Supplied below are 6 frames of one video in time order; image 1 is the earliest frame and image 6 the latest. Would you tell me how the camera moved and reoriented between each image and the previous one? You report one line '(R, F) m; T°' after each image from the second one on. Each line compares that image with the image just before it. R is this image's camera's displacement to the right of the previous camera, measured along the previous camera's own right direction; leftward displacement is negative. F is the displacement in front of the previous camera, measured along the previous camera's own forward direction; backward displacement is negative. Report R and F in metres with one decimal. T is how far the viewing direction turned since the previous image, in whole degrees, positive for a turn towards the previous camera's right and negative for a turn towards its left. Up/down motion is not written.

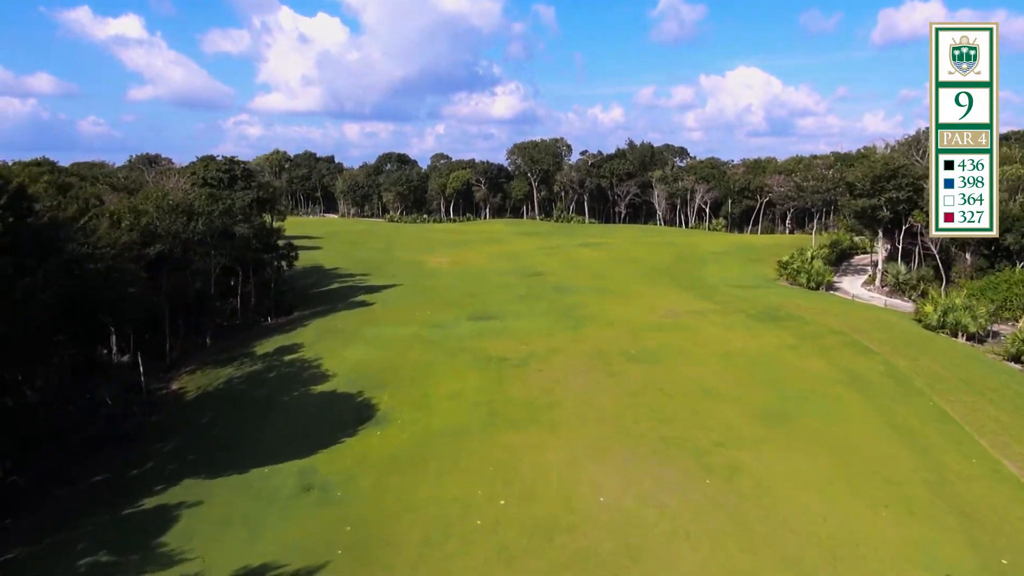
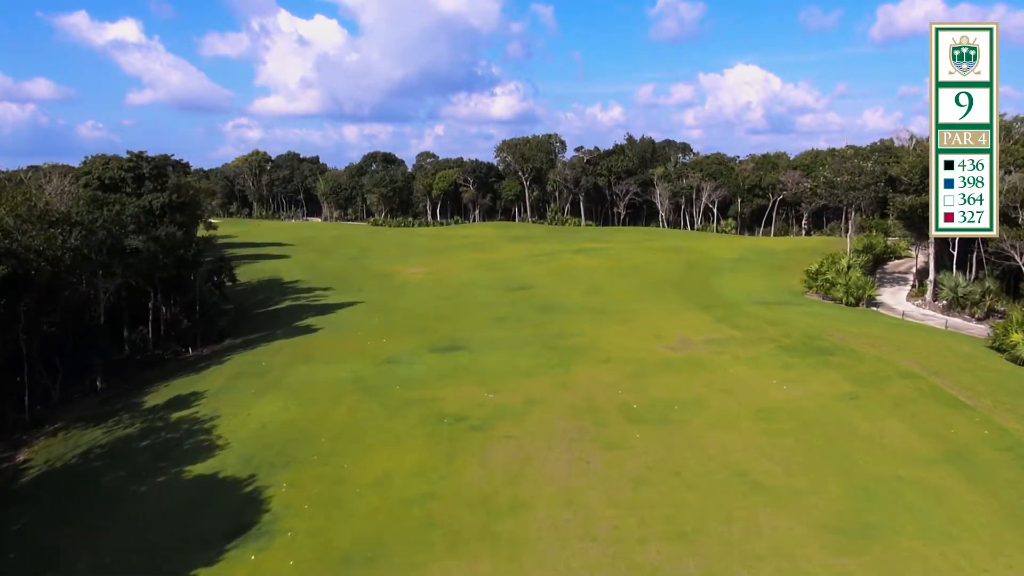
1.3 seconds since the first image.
(+0.9, +5.6) m; 0°
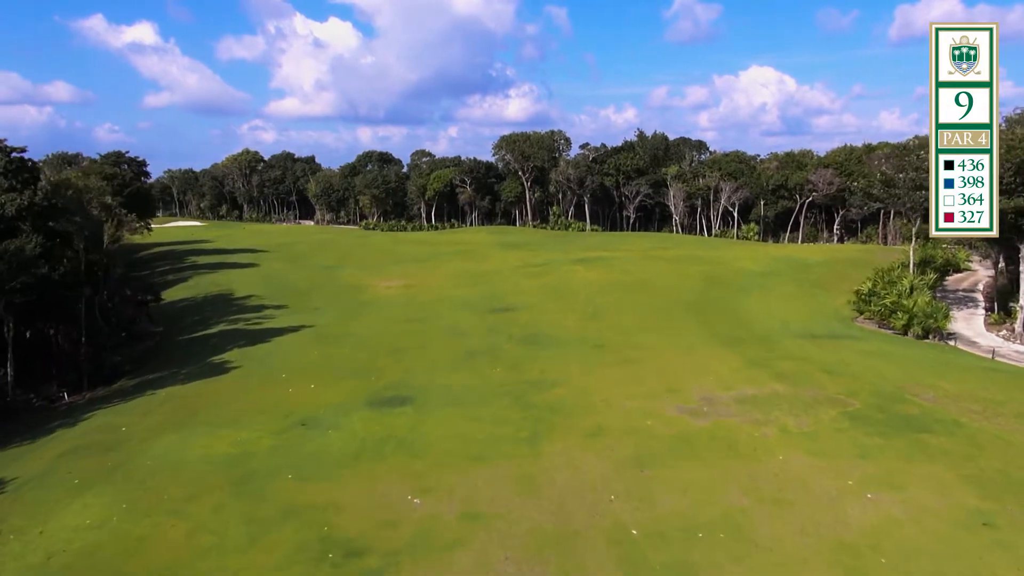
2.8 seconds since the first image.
(+1.1, +5.9) m; -1°
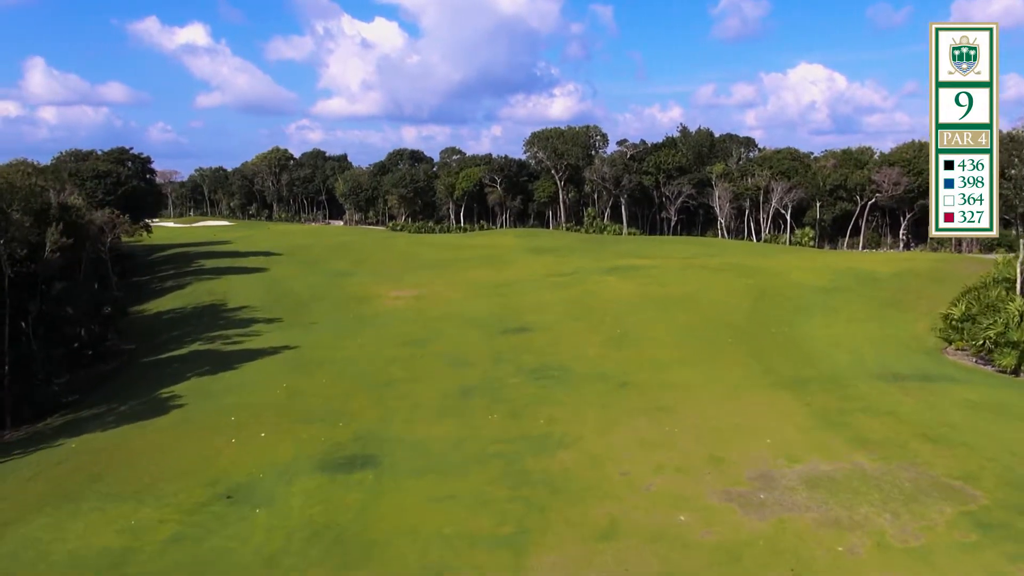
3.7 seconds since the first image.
(+0.8, +3.9) m; -3°
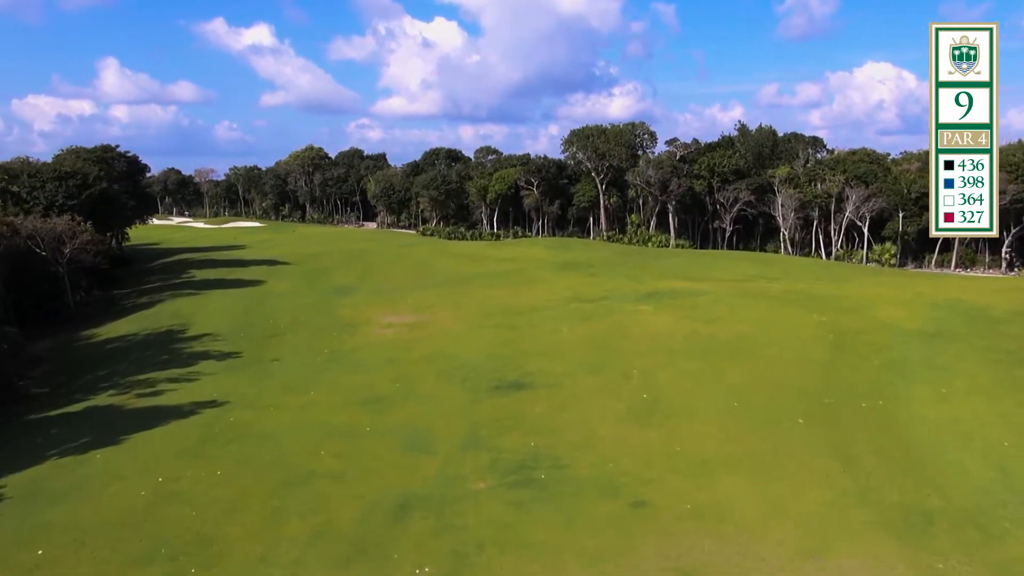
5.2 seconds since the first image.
(+1.4, +5.8) m; -4°
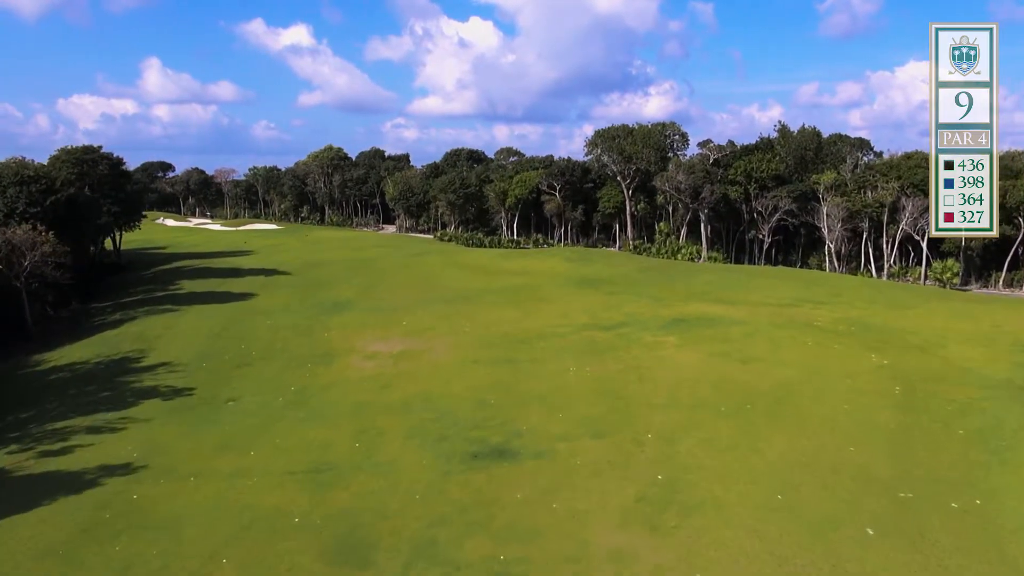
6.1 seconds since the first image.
(+0.9, +3.7) m; -2°
